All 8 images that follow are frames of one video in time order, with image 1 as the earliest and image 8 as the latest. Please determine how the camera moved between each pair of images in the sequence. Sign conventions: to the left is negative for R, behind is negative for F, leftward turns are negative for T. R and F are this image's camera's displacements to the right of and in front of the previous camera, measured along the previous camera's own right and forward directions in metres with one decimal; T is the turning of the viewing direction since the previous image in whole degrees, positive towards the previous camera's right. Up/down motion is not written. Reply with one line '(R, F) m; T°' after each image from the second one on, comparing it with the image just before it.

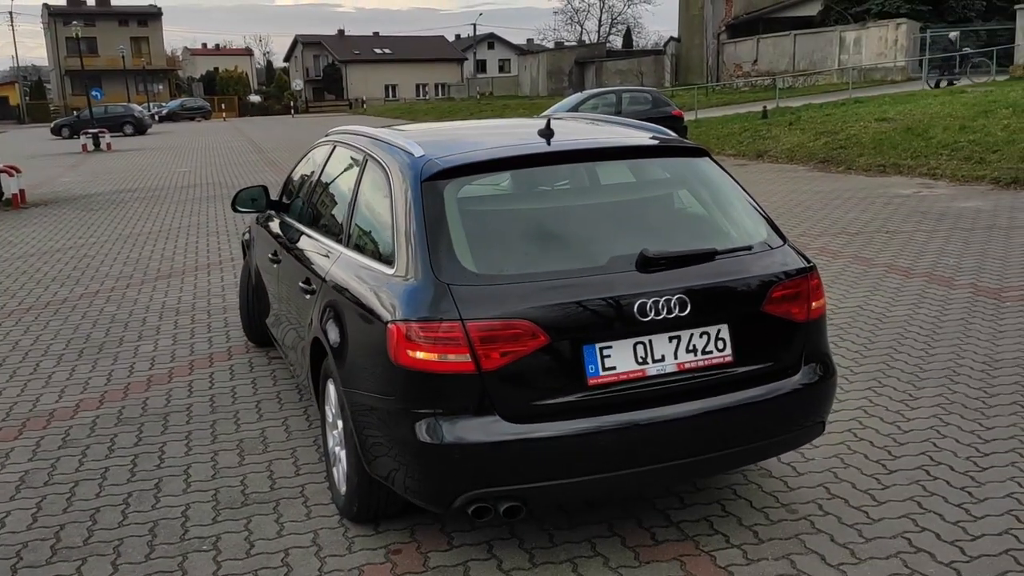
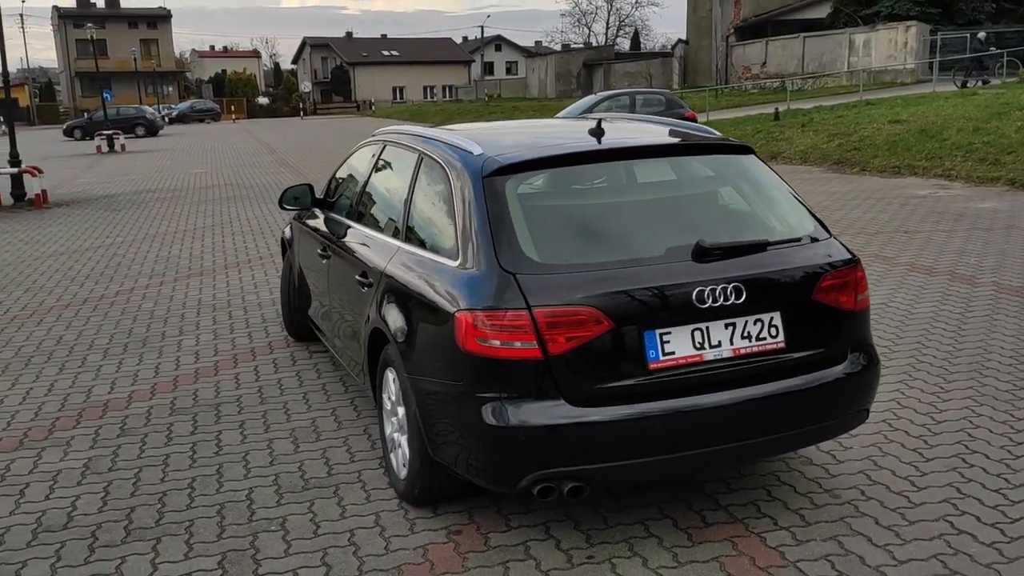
(-0.2, -0.2) m; 0°
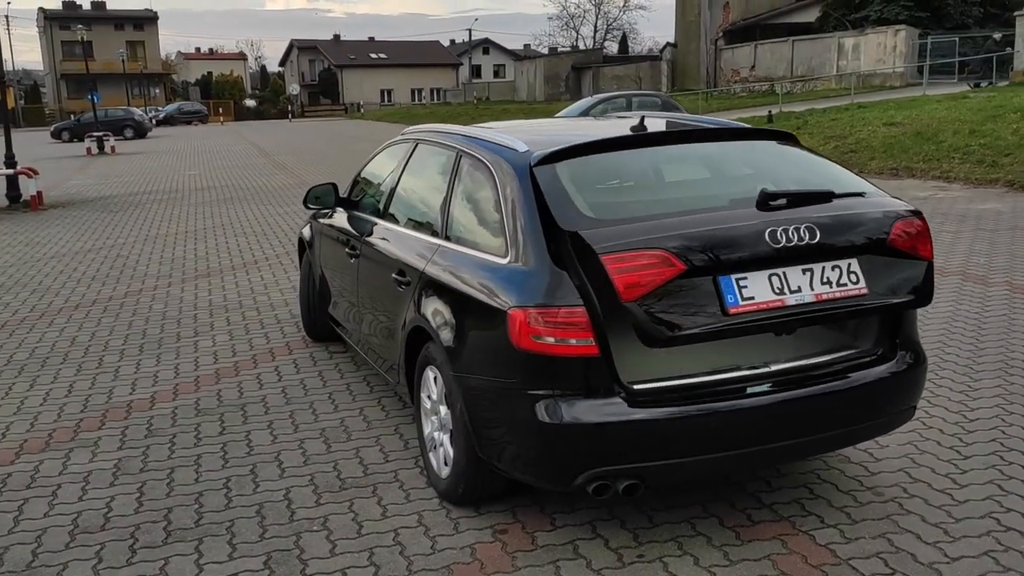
(-0.2, 0.0) m; +1°
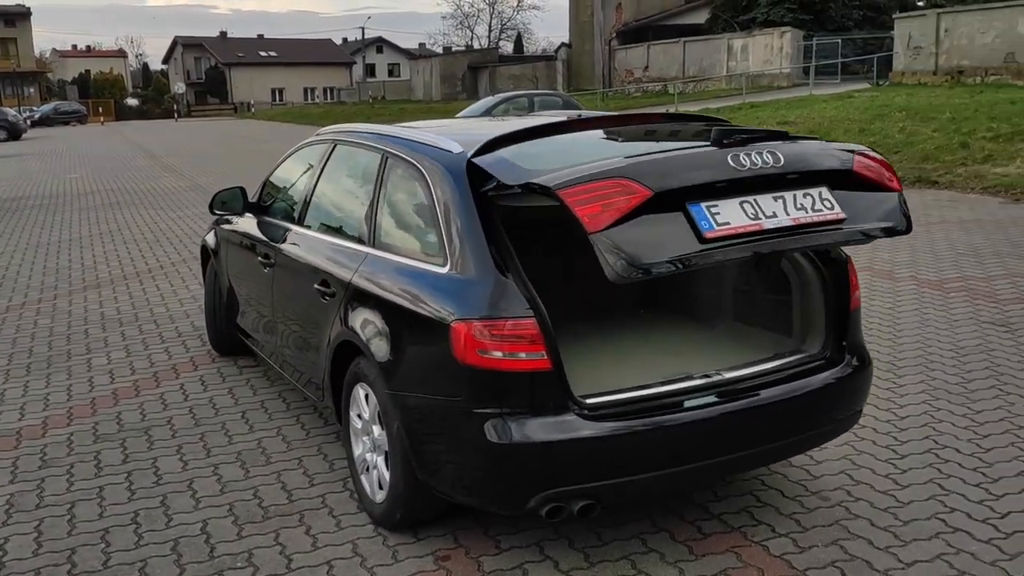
(-0.1, +0.2) m; +6°
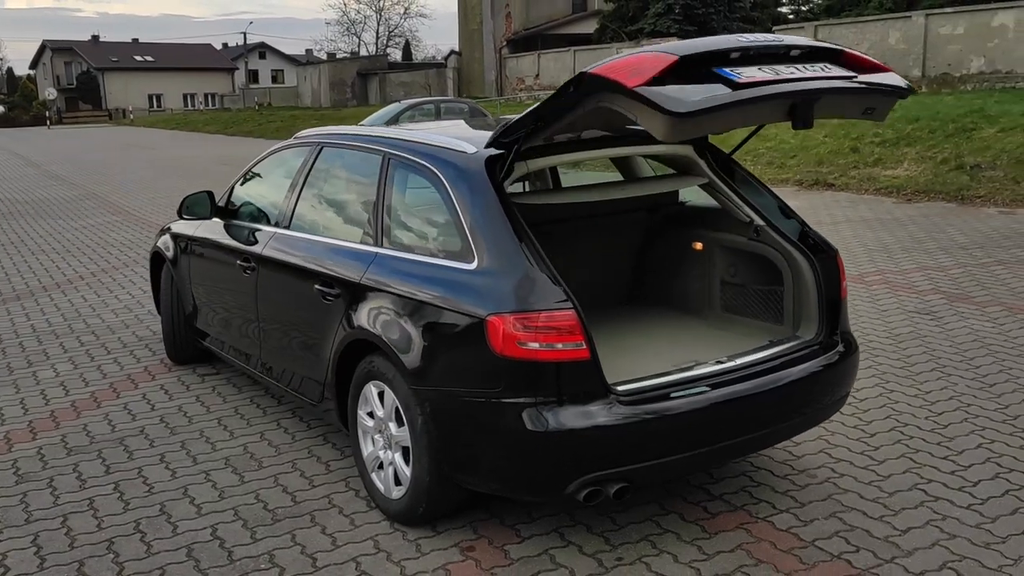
(-0.5, -0.1) m; +7°
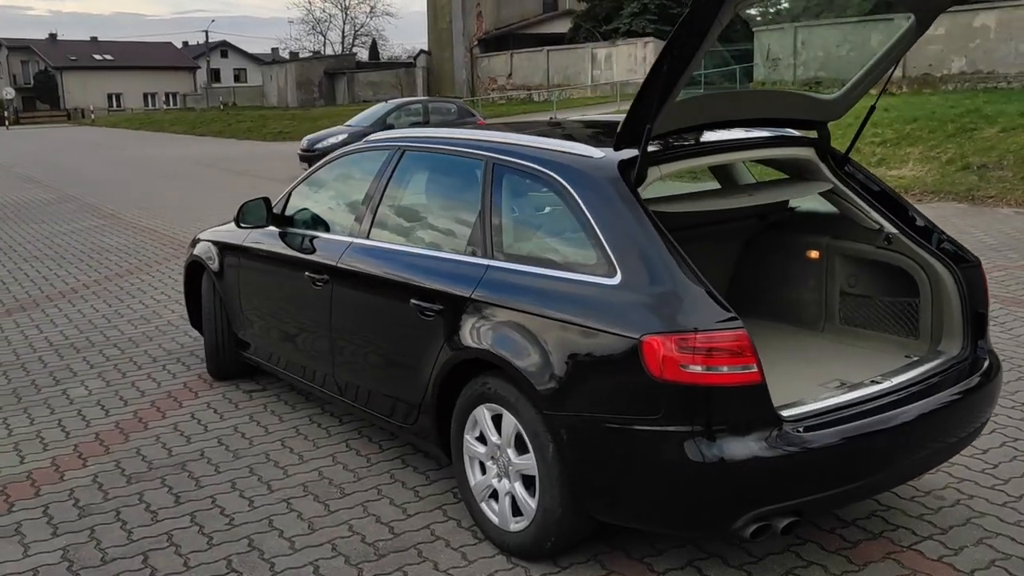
(-0.6, +0.3) m; +2°
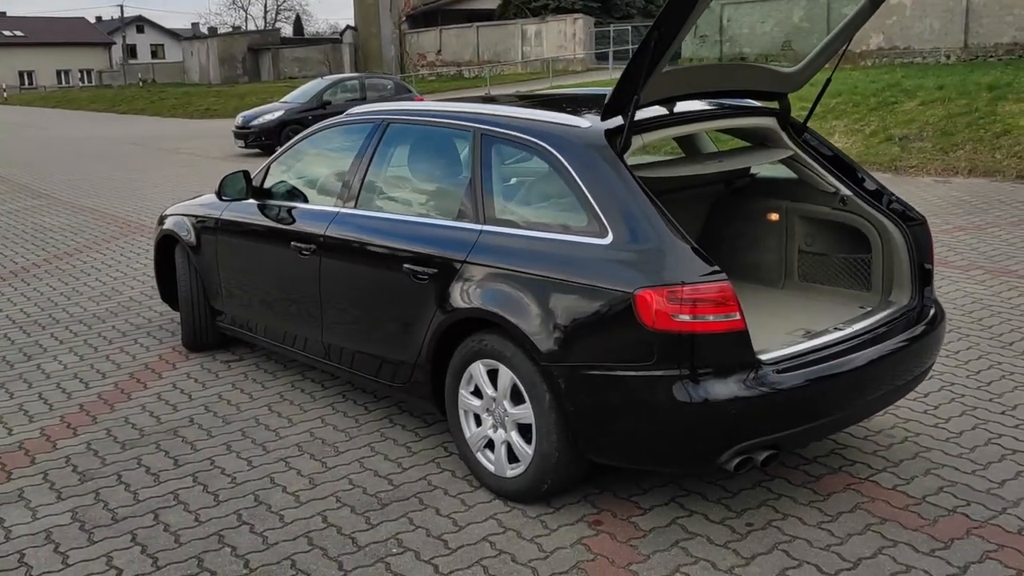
(-0.3, -0.2) m; +4°
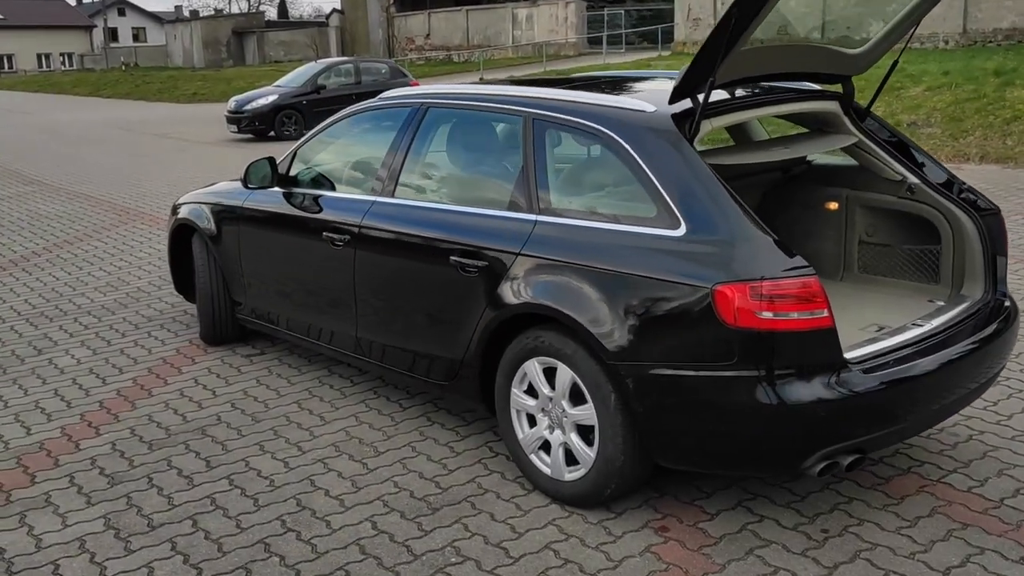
(-0.3, +0.2) m; +1°
